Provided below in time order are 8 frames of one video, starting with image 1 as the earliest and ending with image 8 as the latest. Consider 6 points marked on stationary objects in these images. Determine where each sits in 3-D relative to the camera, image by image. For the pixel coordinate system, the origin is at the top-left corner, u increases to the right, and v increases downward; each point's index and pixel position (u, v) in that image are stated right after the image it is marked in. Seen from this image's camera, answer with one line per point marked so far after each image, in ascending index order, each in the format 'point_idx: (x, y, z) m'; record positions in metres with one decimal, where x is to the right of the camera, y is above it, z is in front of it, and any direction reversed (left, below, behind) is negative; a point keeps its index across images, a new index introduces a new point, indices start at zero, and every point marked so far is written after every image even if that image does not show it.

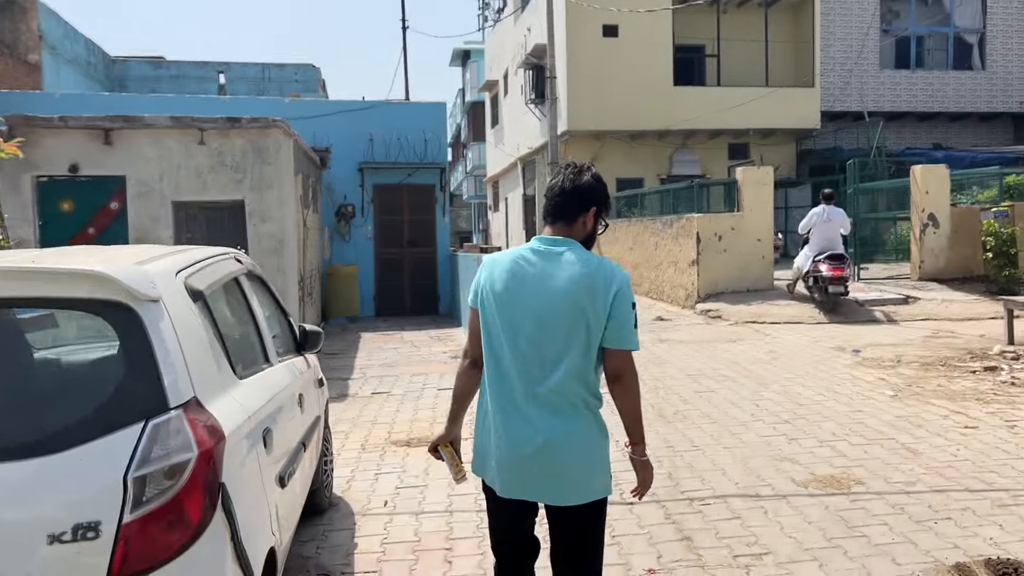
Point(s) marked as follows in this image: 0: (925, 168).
0: (+6.1, +1.8, +12.7) m
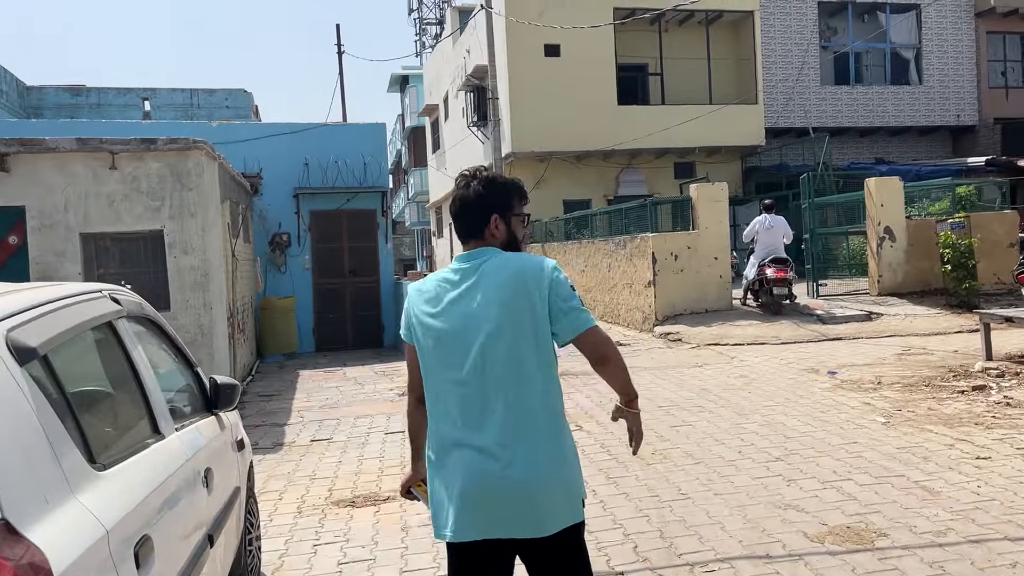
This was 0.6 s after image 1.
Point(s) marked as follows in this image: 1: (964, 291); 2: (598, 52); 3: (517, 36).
0: (+5.3, +1.6, +12.5) m
1: (+6.2, 0.0, +11.7) m
2: (+1.9, +5.3, +19.1) m
3: (+0.1, +5.5, +18.7) m
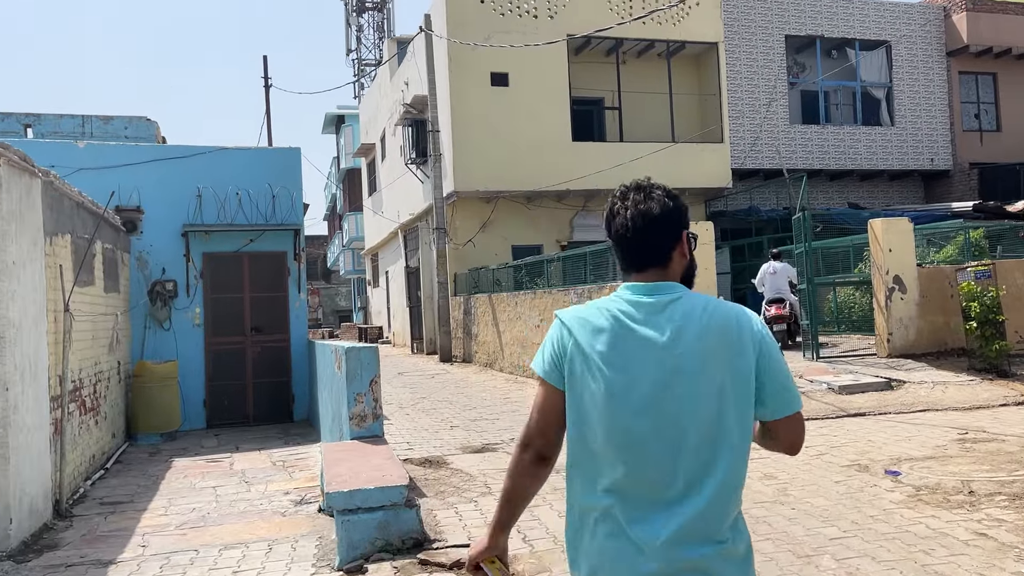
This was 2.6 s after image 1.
0: (+4.6, +0.8, +10.6) m
1: (+5.5, -0.7, +9.8) m
2: (+0.8, +4.1, +17.2) m
3: (-1.0, +4.4, +16.7) m
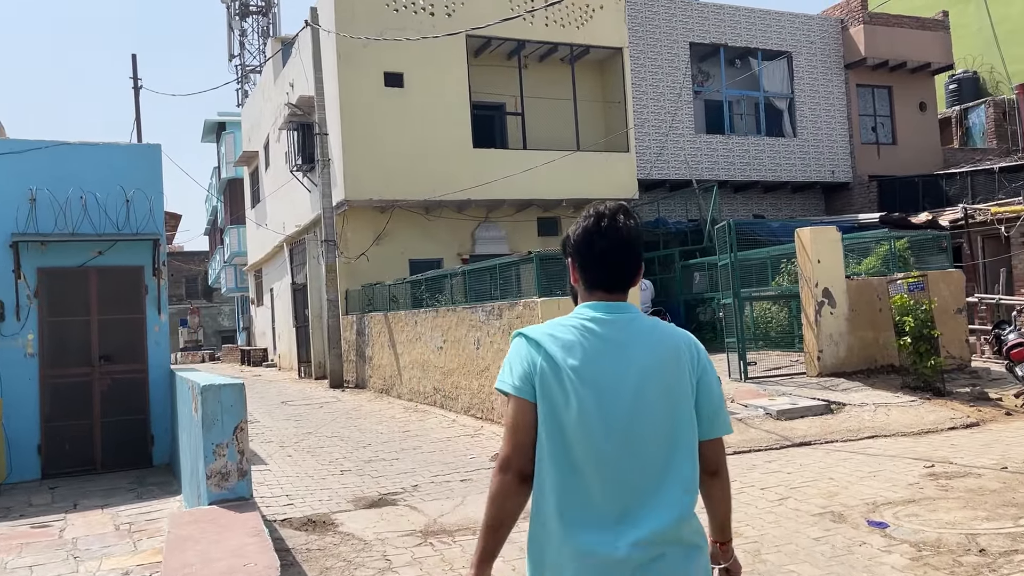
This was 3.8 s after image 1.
0: (+3.5, +0.7, +9.9) m
1: (+4.5, -0.9, +9.2) m
2: (-1.2, +3.8, +16.1) m
3: (-2.9, +4.1, +15.3) m
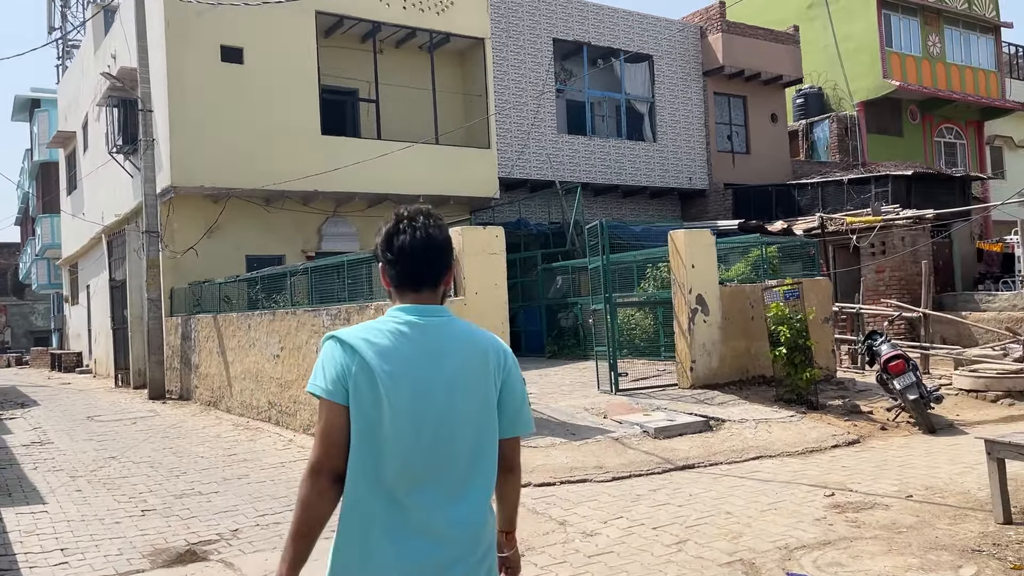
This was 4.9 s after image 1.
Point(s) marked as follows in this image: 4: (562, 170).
0: (+1.9, +0.6, +9.3) m
1: (+3.0, -1.0, +8.8) m
2: (-3.7, +3.8, +14.6) m
3: (-5.3, +4.1, +13.6) m
4: (+1.0, +2.5, +17.8) m
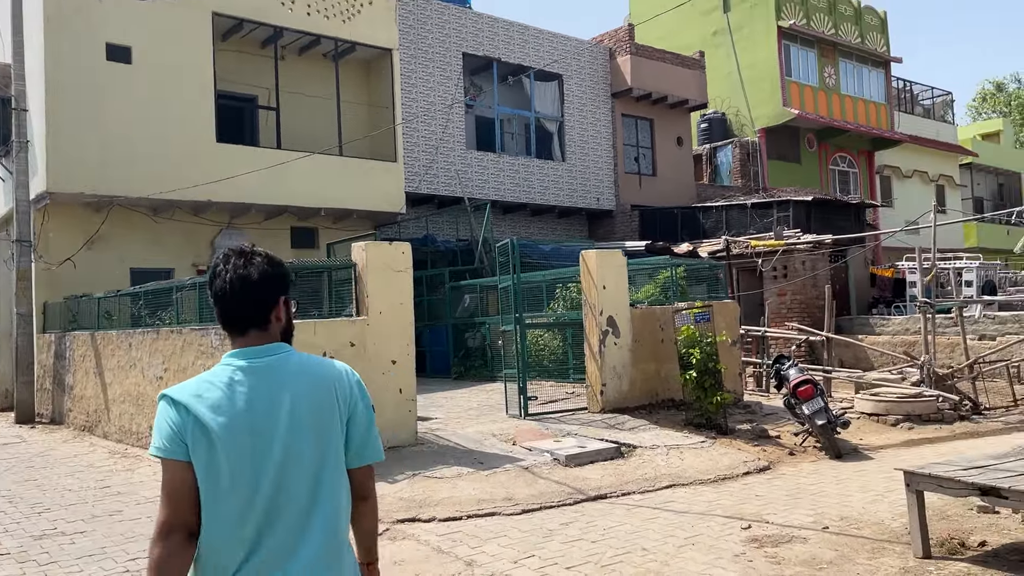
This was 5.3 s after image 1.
0: (+0.9, +0.4, +9.1) m
1: (+2.0, -1.2, +8.6) m
2: (-5.2, +3.6, +13.8) m
3: (-6.6, +3.9, +12.6) m
4: (-0.9, +2.1, +17.5) m
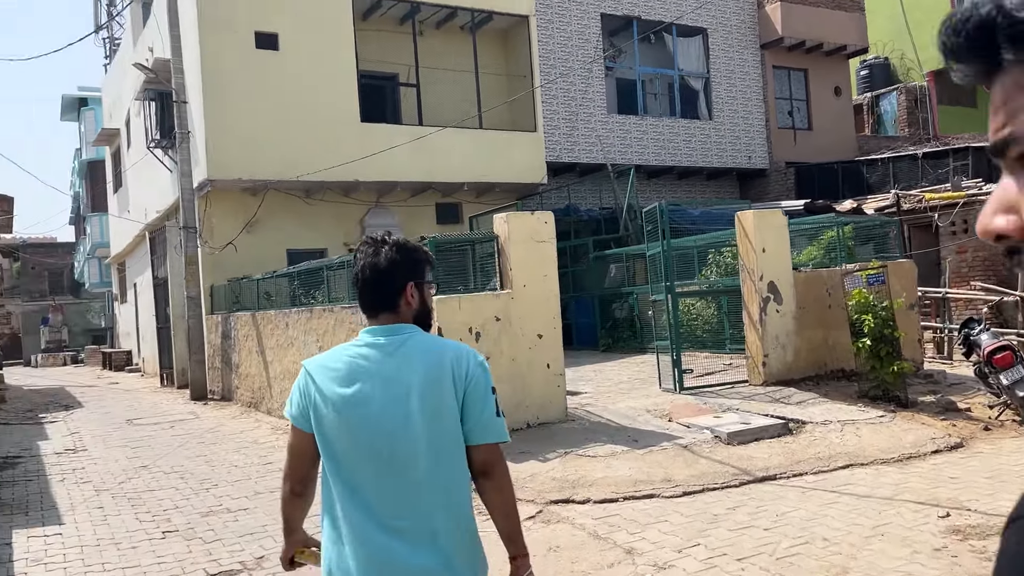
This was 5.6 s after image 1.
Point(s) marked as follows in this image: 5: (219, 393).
0: (+2.4, +0.7, +8.5) m
1: (+3.5, -0.8, +7.8) m
2: (-2.9, +3.9, +14.0) m
3: (-4.6, +4.2, +13.1) m
4: (+2.0, +2.7, +17.0) m
5: (-4.5, -1.6, +13.2) m
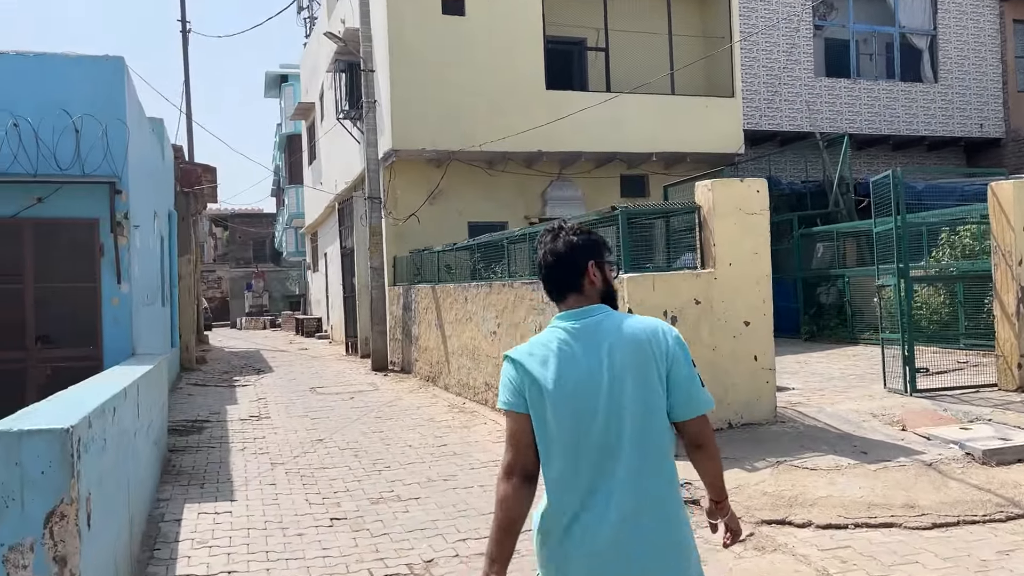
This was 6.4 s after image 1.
0: (+4.1, +0.8, +7.0) m
1: (+5.0, -0.7, +6.2) m
2: (+0.1, +4.3, +13.4) m
3: (-1.7, +4.6, +12.8) m
4: (+5.5, +3.0, +15.4) m
5: (-1.7, -1.2, +13.1) m
